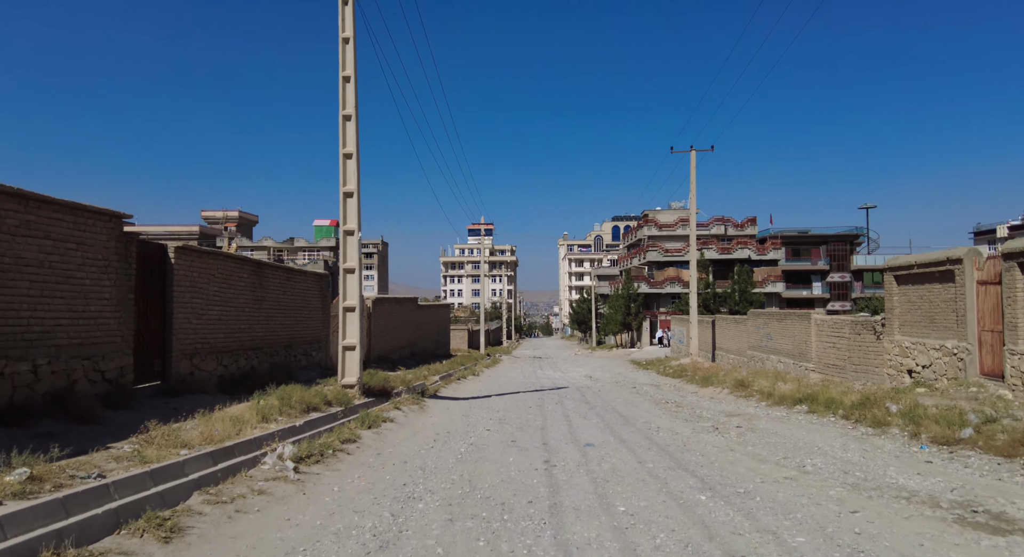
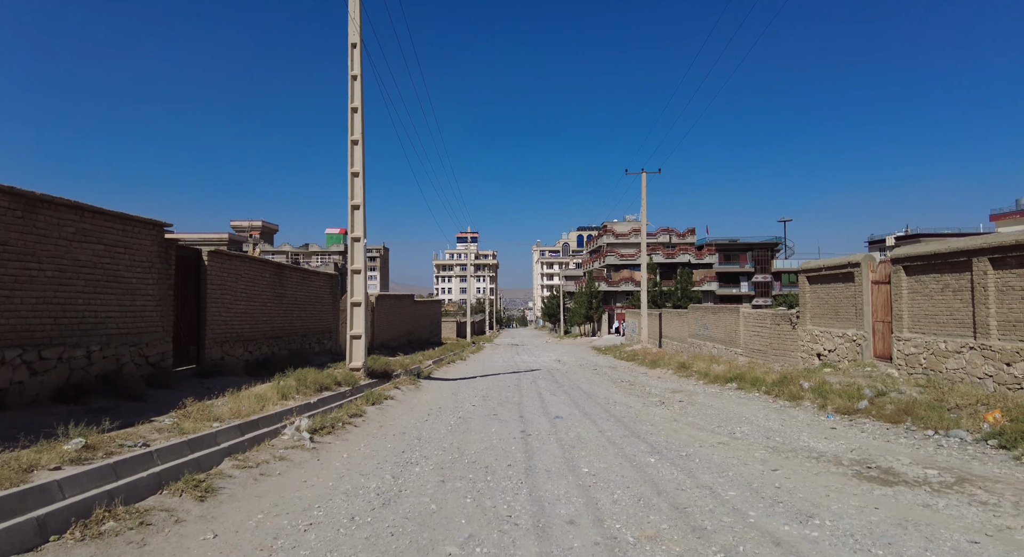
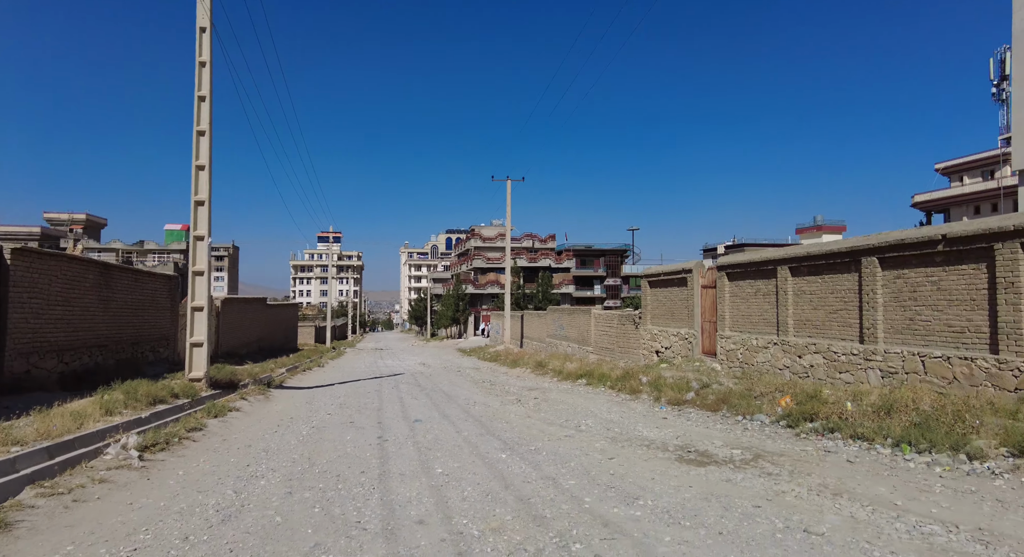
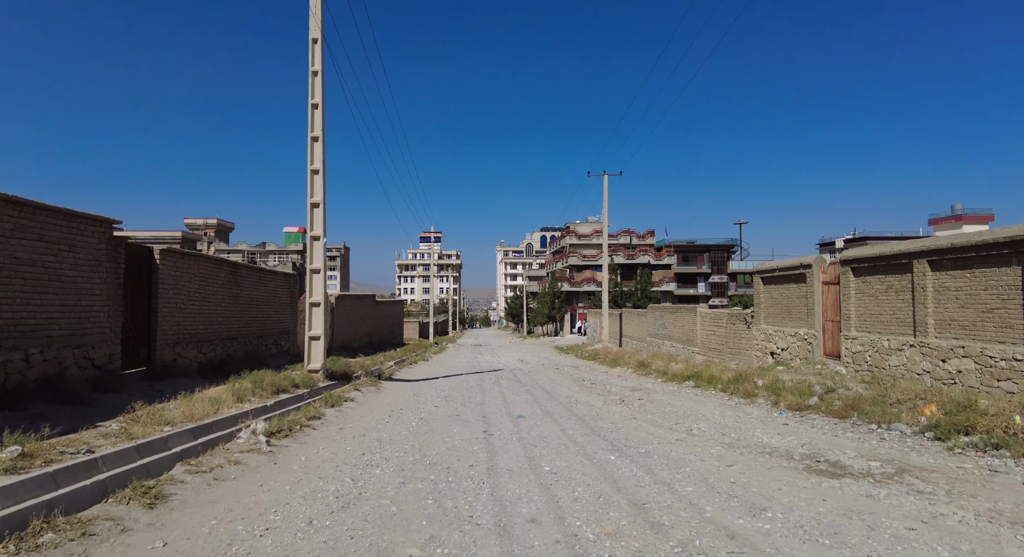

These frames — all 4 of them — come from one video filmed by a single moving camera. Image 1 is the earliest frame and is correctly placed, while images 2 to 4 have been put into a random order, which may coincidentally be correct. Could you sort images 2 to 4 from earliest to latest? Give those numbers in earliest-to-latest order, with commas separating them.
2, 4, 3
